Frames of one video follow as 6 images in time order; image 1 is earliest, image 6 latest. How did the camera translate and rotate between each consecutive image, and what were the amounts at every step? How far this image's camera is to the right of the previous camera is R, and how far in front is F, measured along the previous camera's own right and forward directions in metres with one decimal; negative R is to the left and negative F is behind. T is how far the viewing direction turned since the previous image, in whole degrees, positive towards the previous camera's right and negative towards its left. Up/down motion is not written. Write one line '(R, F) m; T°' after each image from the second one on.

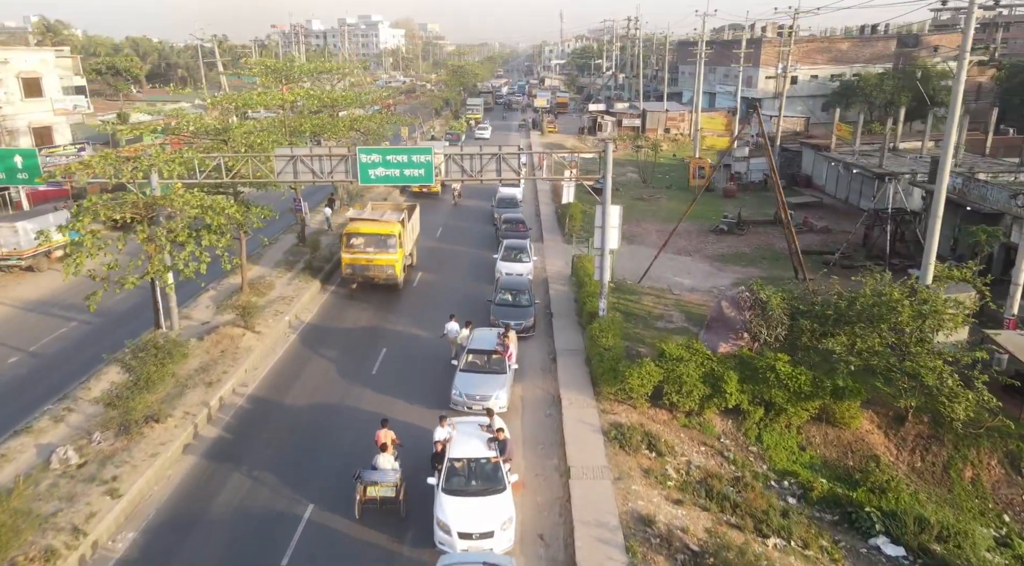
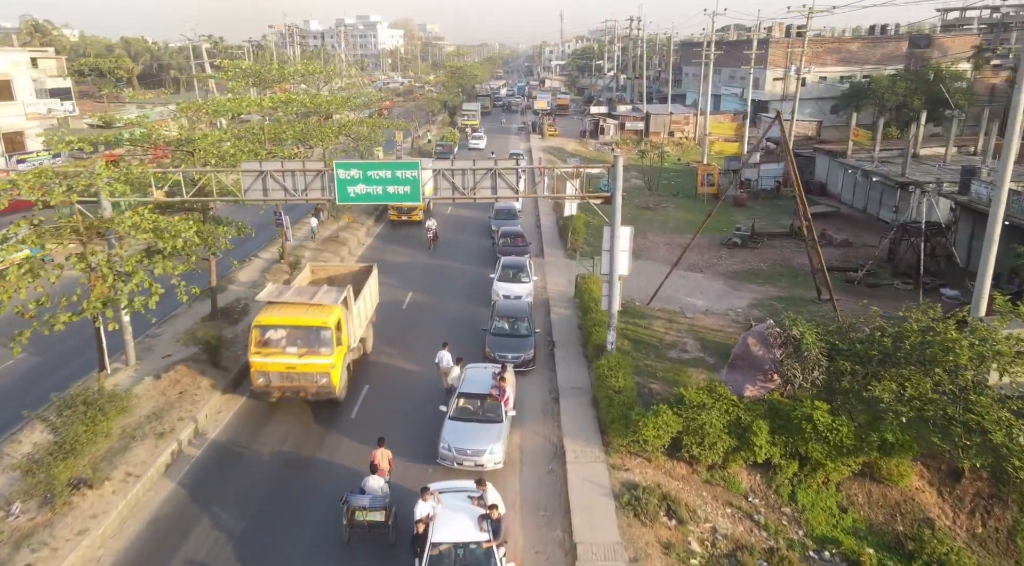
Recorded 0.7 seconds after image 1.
(+0.1, +2.1) m; 0°
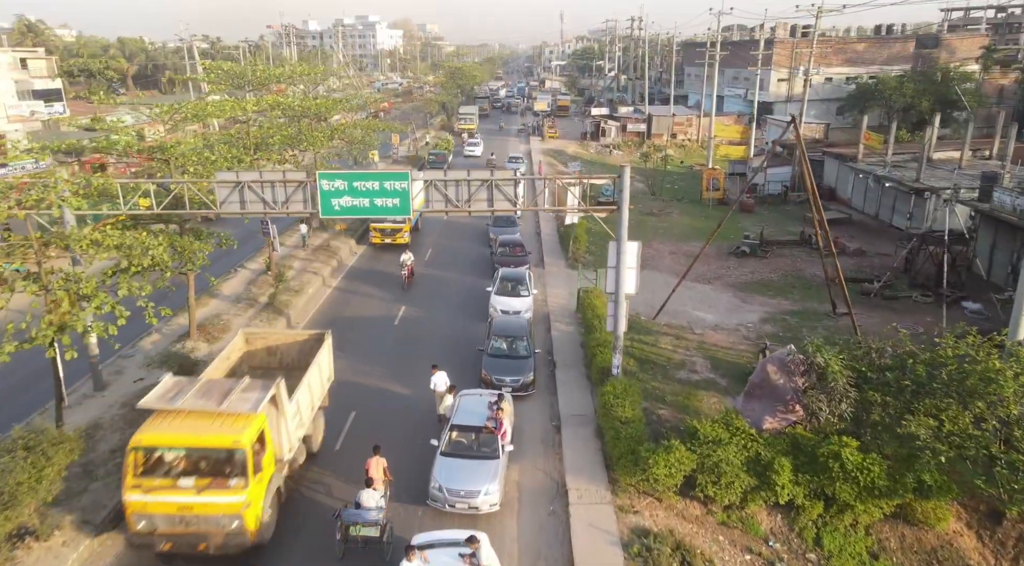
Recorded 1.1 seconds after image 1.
(0.0, +1.2) m; 0°
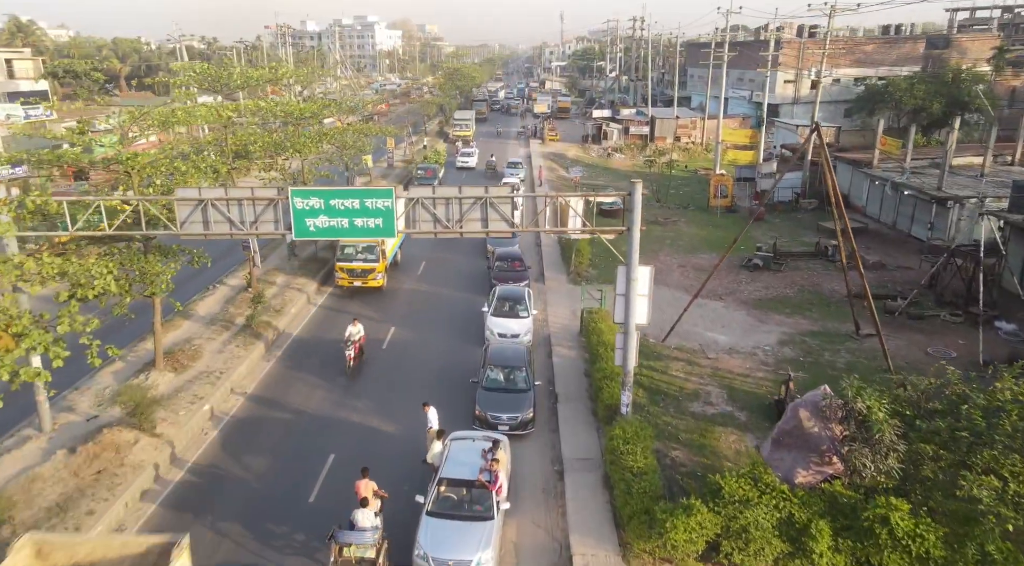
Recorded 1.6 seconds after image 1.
(+0.1, +1.6) m; 0°
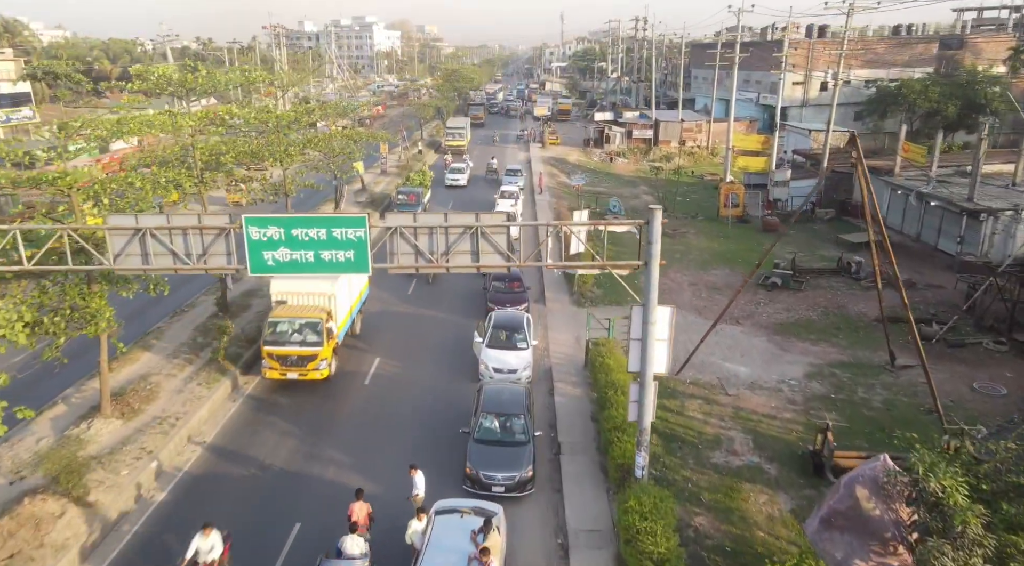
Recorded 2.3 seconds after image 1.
(+0.1, +2.1) m; 0°
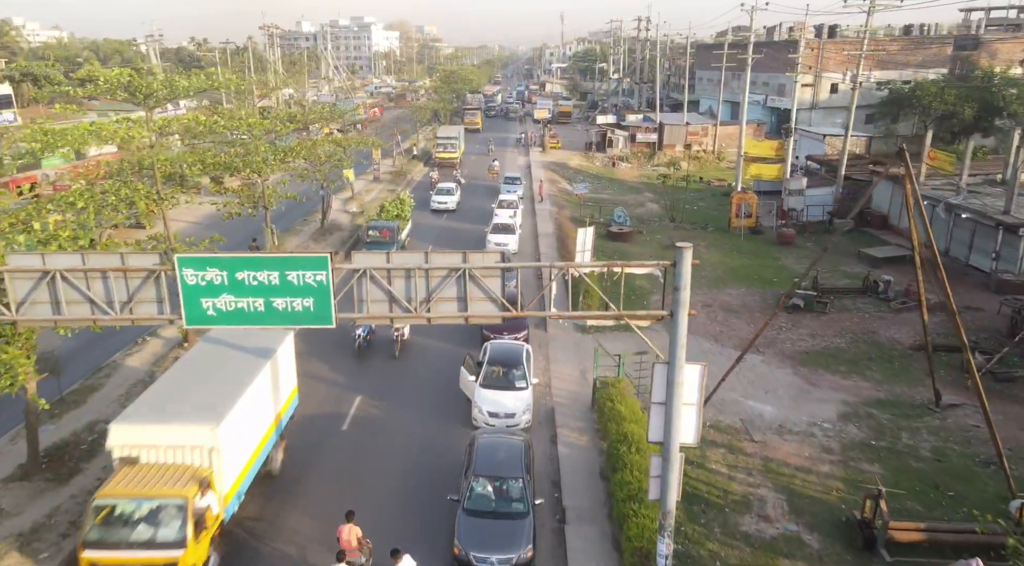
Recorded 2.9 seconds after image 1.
(+0.1, +2.1) m; 0°
